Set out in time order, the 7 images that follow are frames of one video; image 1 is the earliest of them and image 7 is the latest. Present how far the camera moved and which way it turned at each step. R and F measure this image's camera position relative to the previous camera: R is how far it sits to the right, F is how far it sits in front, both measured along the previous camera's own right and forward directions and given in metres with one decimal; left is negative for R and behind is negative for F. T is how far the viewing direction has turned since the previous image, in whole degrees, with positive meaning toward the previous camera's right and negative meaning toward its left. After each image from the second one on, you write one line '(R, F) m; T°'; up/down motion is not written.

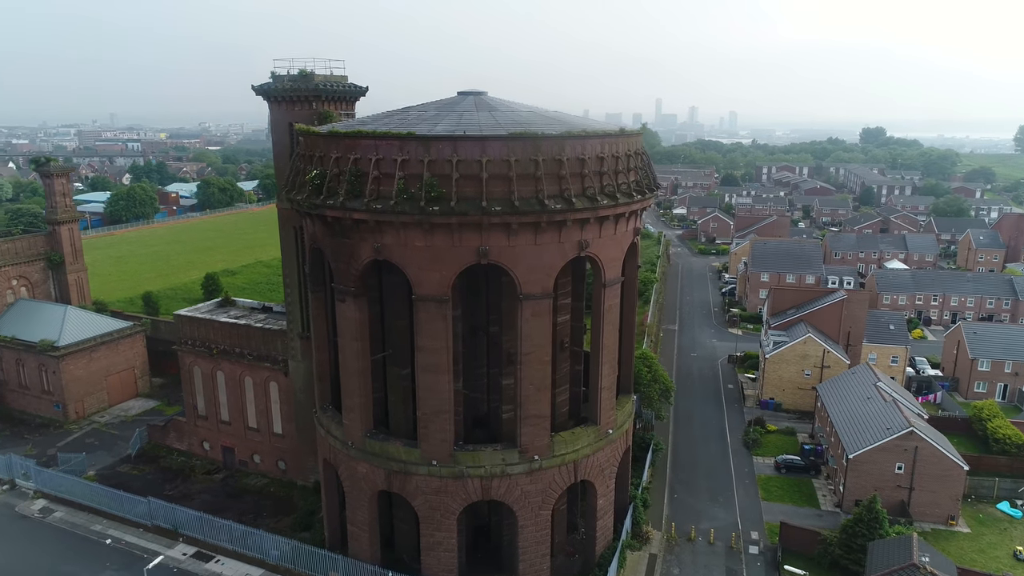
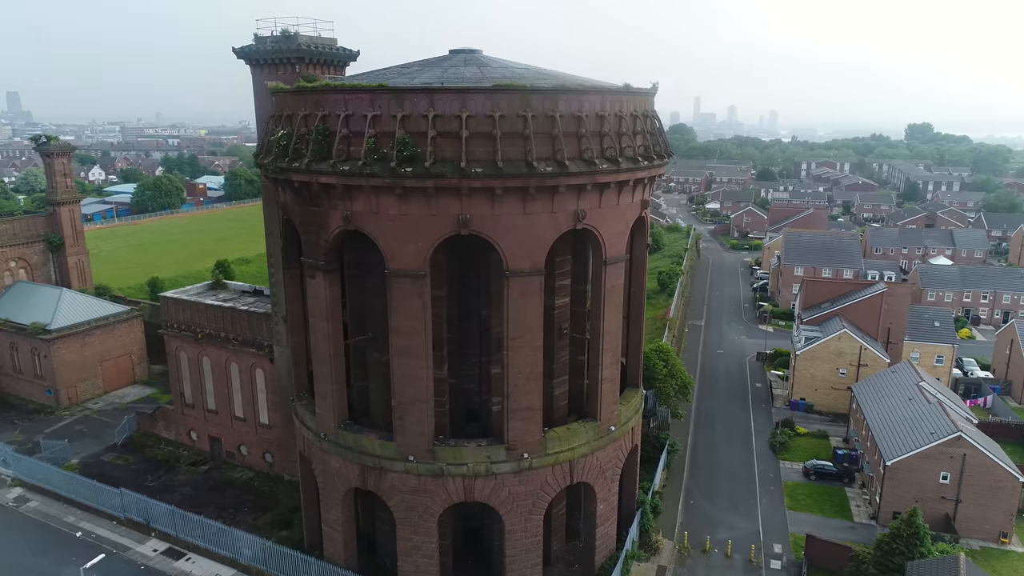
(+1.3, +2.5) m; -3°
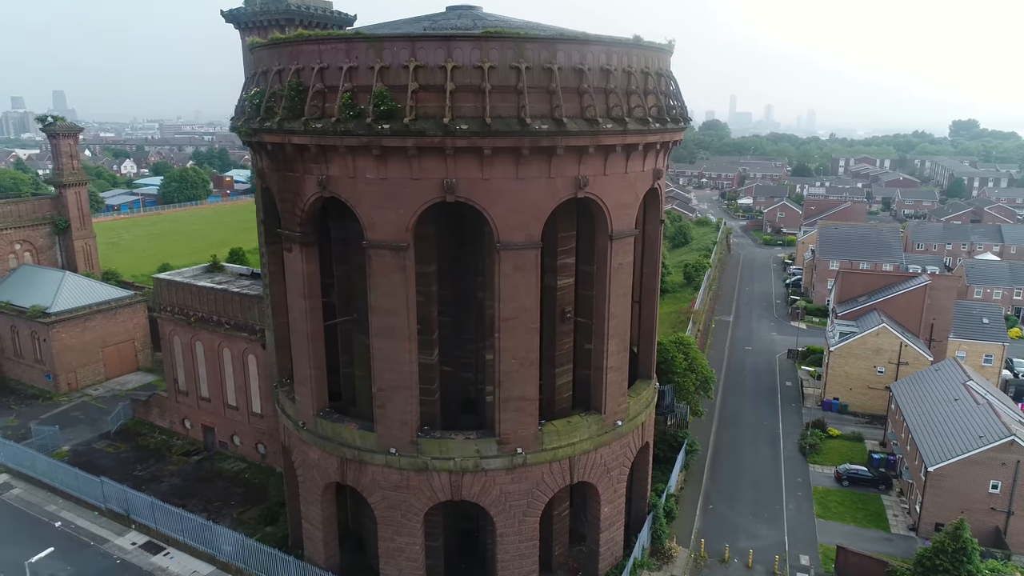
(+0.9, +2.0) m; -2°
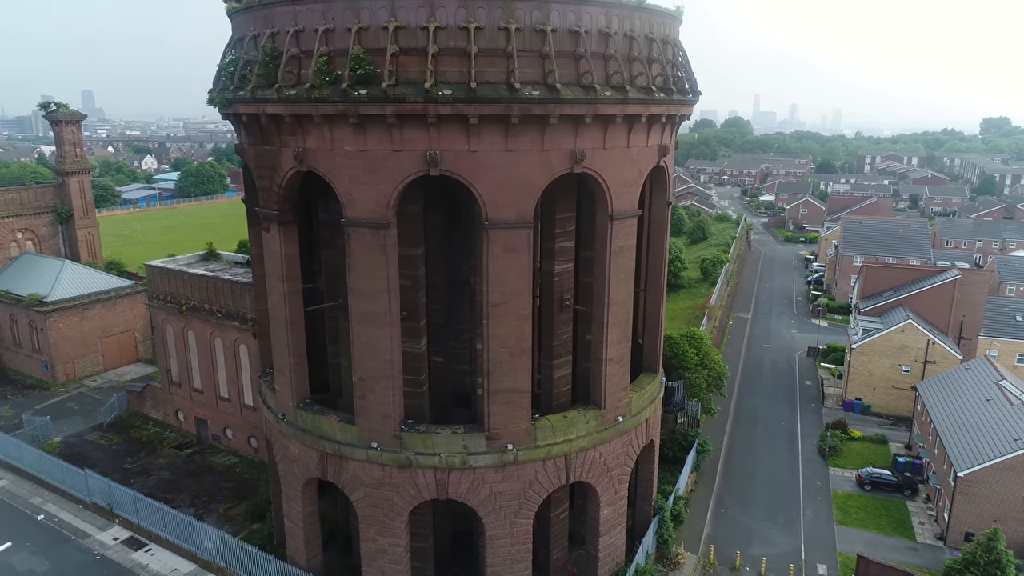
(+0.7, +1.3) m; -2°
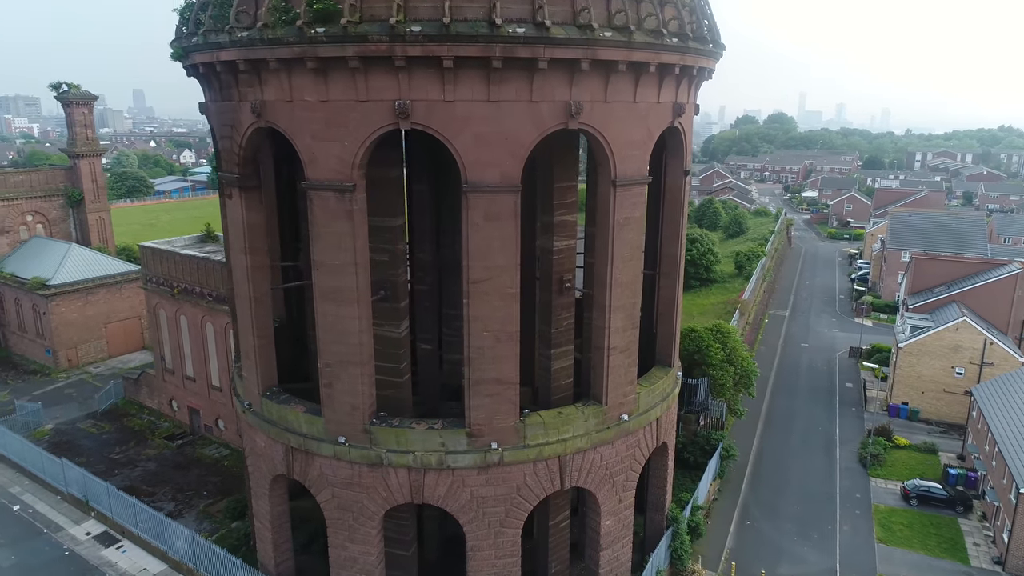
(+1.0, +2.2) m; -3°
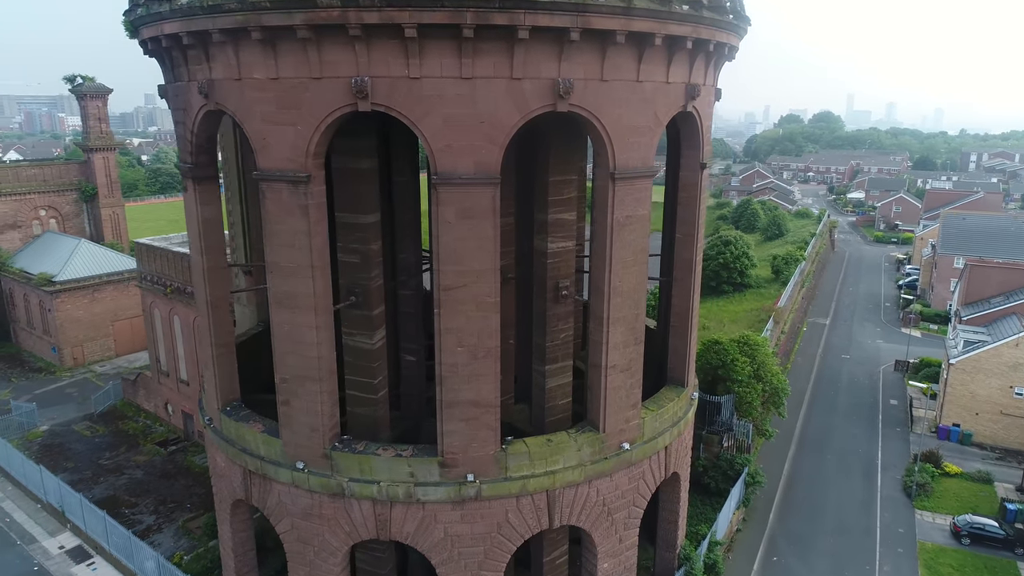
(+1.0, +2.0) m; -3°
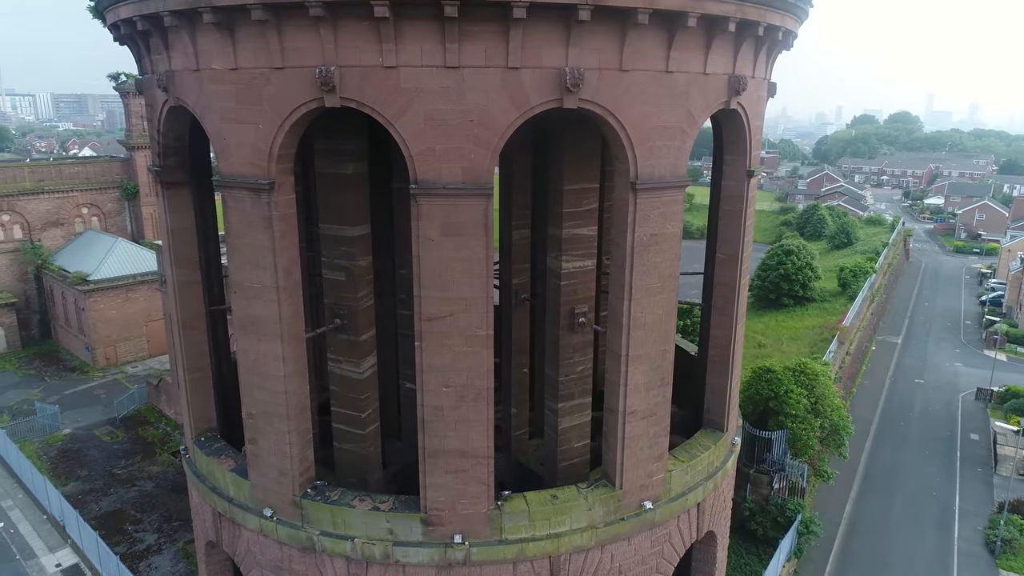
(+0.9, +2.0) m; -5°
